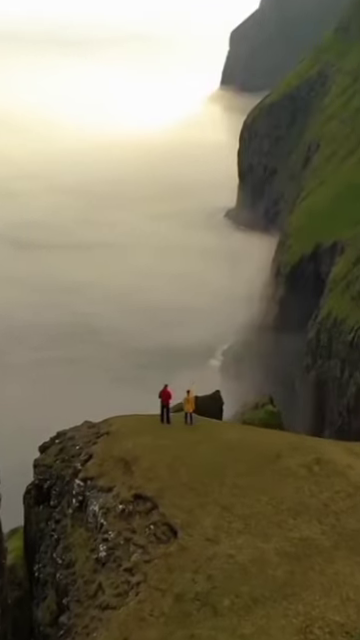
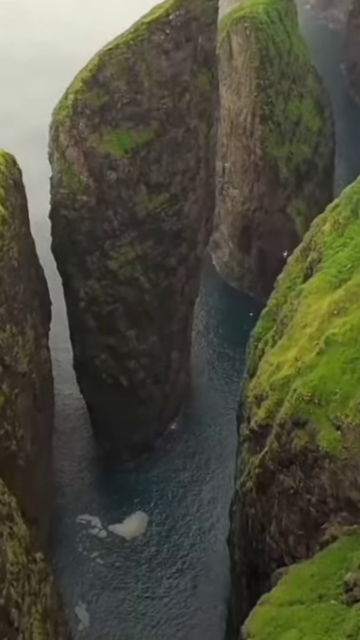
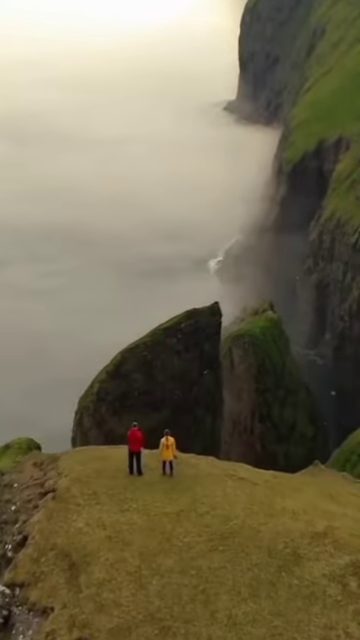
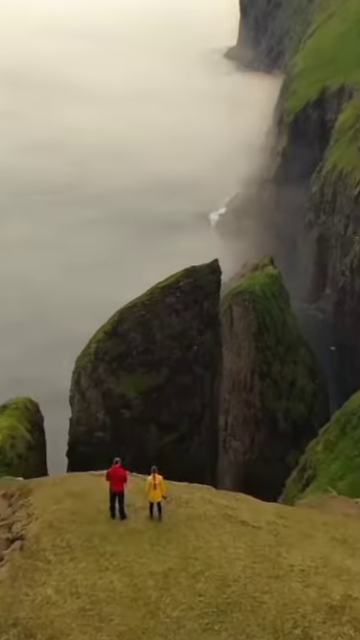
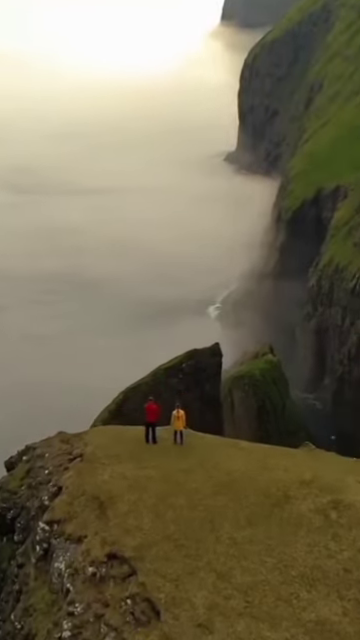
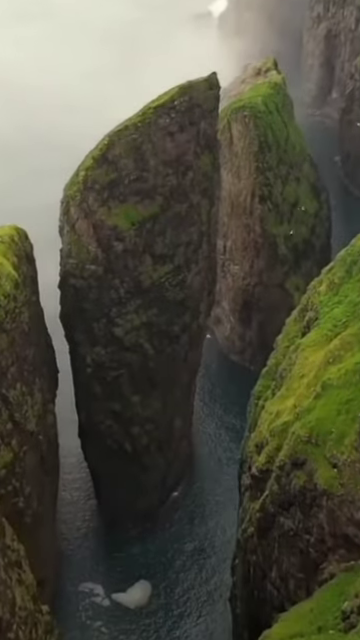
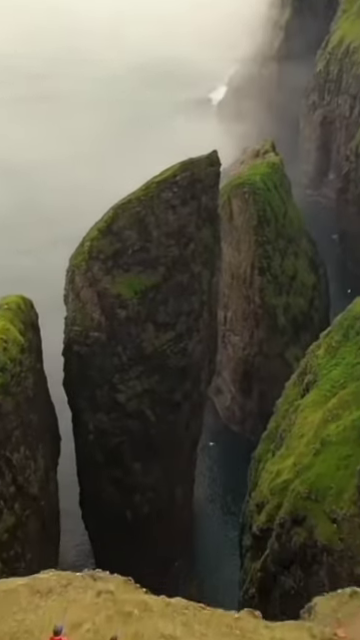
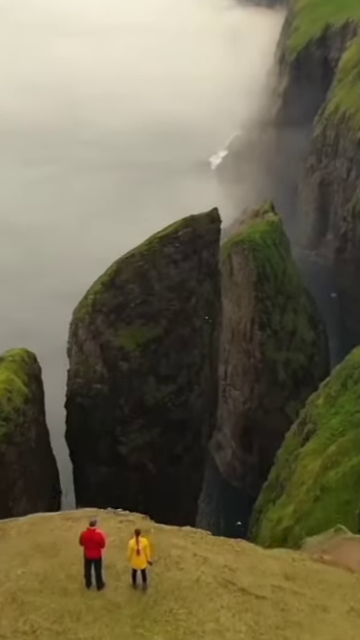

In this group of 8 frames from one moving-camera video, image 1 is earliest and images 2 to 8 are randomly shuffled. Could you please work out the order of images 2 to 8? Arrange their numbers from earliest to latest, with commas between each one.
5, 3, 4, 8, 7, 6, 2
